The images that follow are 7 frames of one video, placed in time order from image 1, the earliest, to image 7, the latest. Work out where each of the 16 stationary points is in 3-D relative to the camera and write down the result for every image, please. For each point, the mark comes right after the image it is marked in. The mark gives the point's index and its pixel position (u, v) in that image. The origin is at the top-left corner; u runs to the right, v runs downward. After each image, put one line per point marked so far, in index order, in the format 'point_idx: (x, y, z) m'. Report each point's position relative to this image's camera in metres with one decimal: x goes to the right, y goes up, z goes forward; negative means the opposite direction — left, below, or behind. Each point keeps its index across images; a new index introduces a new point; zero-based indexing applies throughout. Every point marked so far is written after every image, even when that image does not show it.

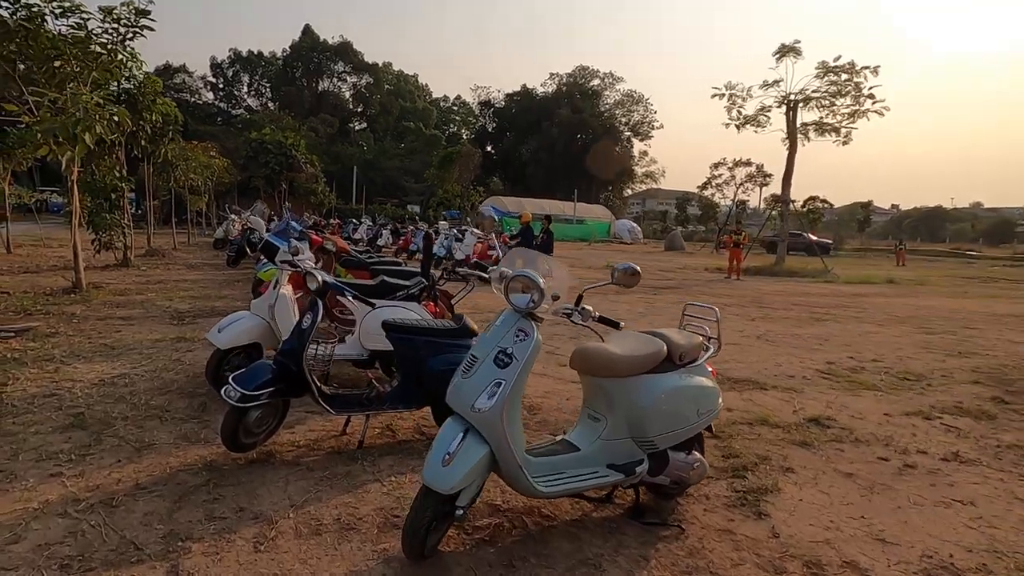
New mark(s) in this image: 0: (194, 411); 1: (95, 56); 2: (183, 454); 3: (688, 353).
0: (-2.5, -1.0, +4.2) m
1: (-6.5, +3.6, +8.4) m
2: (-2.1, -1.1, +3.4) m
3: (+1.0, -0.4, +2.9) m
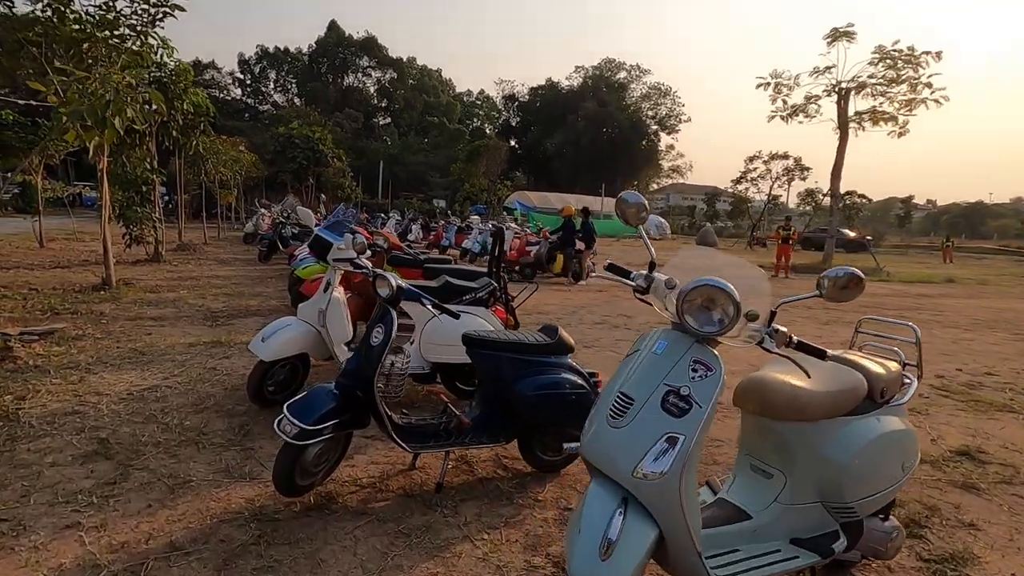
0: (-1.8, -1.0, +3.5) m
1: (-5.7, +3.6, +7.9) m
2: (-1.5, -1.1, +2.8) m
3: (+1.5, -0.4, +2.2) m
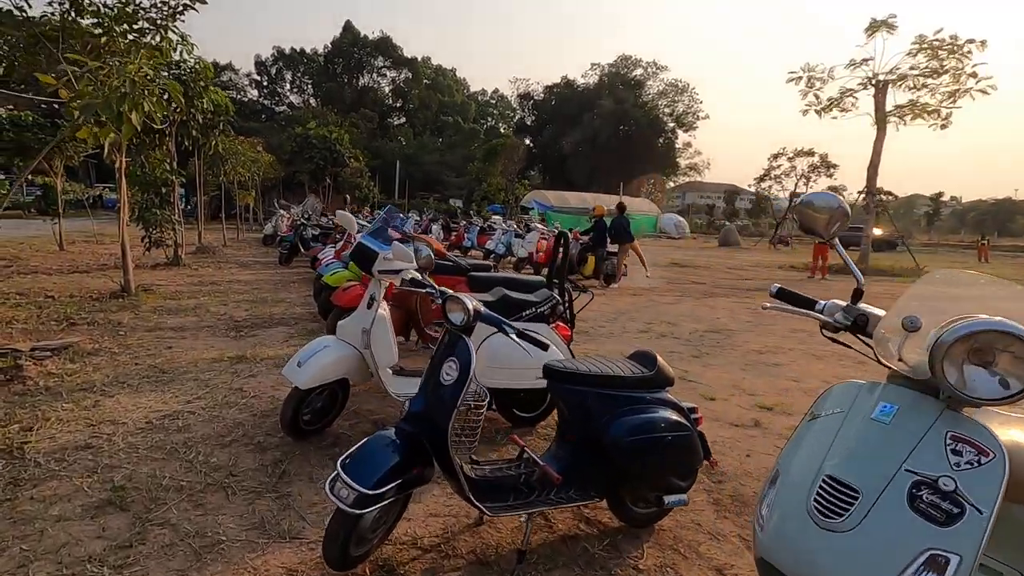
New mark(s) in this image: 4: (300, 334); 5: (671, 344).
0: (-1.4, -1.1, +3.1) m
1: (-5.1, +3.5, +7.5) m
2: (-1.1, -1.2, +2.3) m
3: (+2.0, -0.5, +1.6) m
4: (-2.5, -0.6, +6.4) m
5: (+2.1, -0.7, +7.0) m
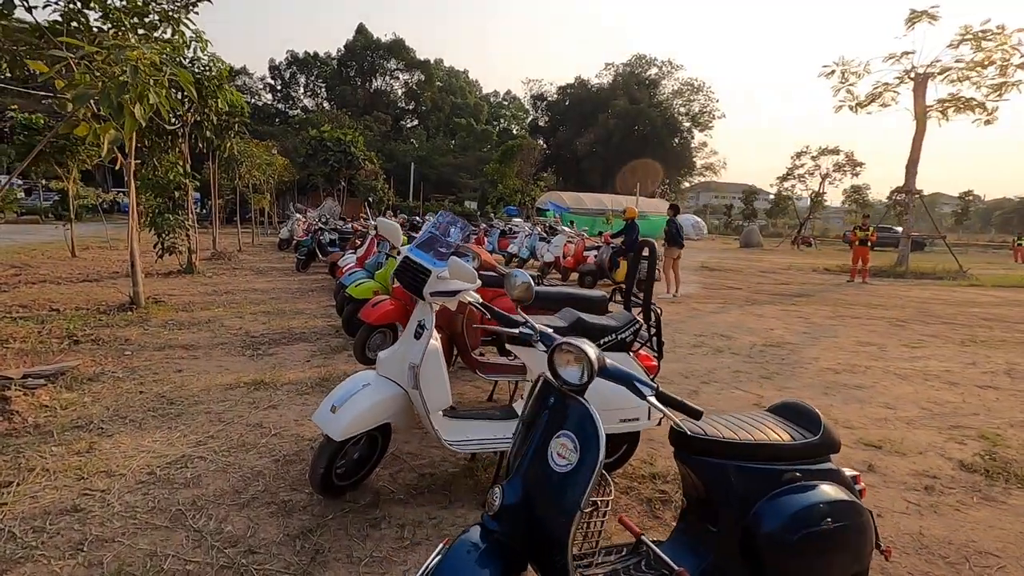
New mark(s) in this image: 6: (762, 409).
0: (-1.0, -1.2, +2.4) m
1: (-4.6, +3.4, +6.9) m
2: (-0.7, -1.3, +1.7) m
3: (+2.3, -0.6, +0.9) m
4: (-2.0, -0.7, +5.8) m
5: (+2.6, -0.9, +6.3) m
6: (+2.2, -1.1, +4.7) m
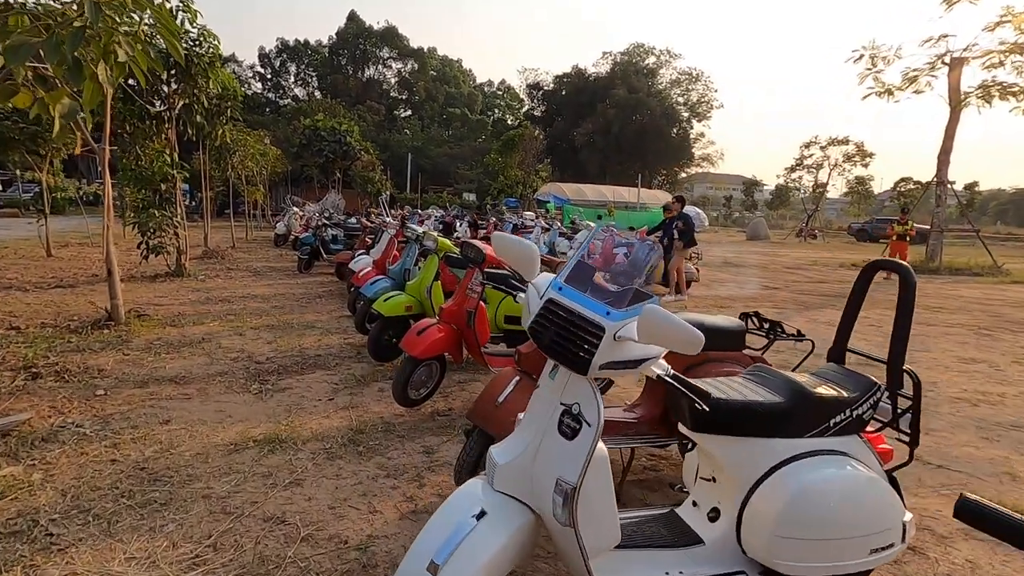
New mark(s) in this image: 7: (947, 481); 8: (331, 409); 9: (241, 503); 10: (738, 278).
0: (-0.3, -1.4, +1.3) m
1: (-4.0, +3.2, +5.7) m
2: (0.0, -1.5, +0.6) m
3: (+3.0, -0.8, -0.2) m
4: (-1.4, -0.8, +4.6) m
5: (+3.2, -1.0, +5.2) m
6: (+2.8, -1.2, +3.7) m
7: (+2.7, -1.2, +3.4) m
8: (-1.4, -0.9, +4.1) m
9: (-1.4, -1.1, +2.8) m
10: (+5.7, +0.2, +13.6) m
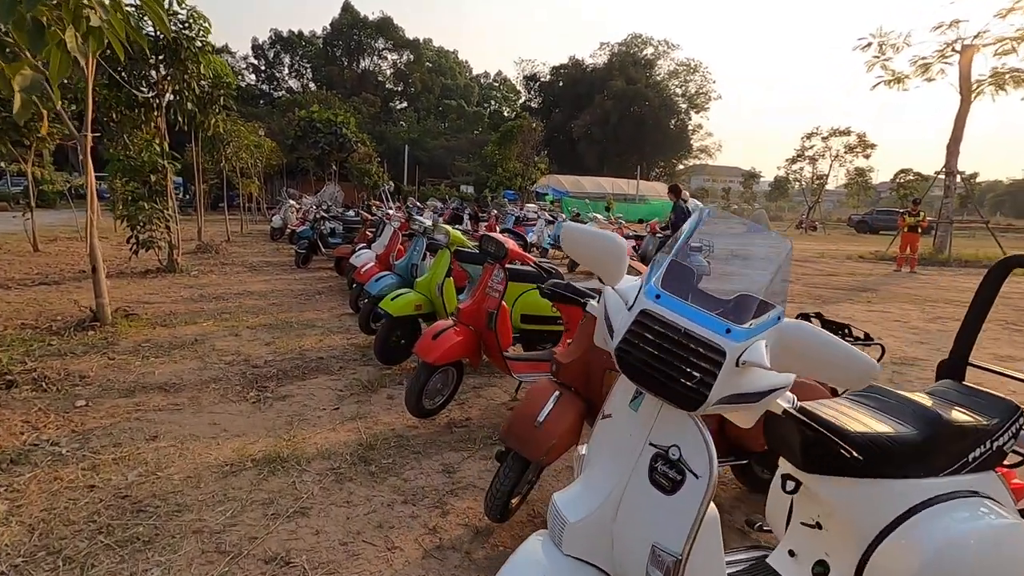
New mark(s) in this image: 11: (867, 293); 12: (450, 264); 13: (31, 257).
0: (-0.1, -1.4, +0.9) m
1: (-3.9, +3.3, +5.2) m
2: (+0.2, -1.5, +0.2) m
3: (+3.2, -0.9, -0.5) m
4: (-1.3, -0.8, +4.3) m
5: (+3.3, -0.9, +4.9) m
6: (+3.0, -1.2, +3.3) m
7: (+2.9, -1.2, +3.1) m
8: (-1.2, -0.9, +3.7) m
9: (-1.2, -1.1, +2.4) m
10: (+5.8, +0.4, +13.3) m
11: (+7.1, -0.1, +10.8) m
12: (-0.6, +0.2, +4.8) m
13: (-9.4, +0.6, +10.6) m
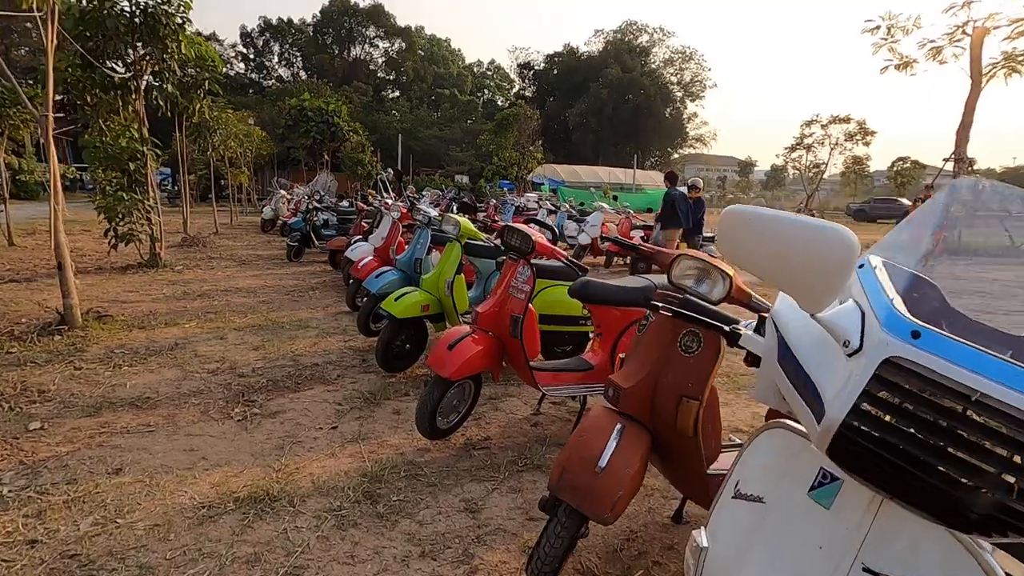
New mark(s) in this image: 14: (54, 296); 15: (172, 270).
0: (+0.1, -1.5, +0.4) m
1: (-3.8, +3.3, +4.6) m
2: (+0.4, -1.6, -0.3) m
3: (+3.4, -0.9, -1.0) m
4: (-1.1, -0.8, +3.7) m
5: (+3.5, -0.9, +4.4) m
6: (+3.2, -1.2, +2.8) m
7: (+3.1, -1.2, +2.6) m
8: (-1.0, -0.9, +3.2) m
9: (-1.1, -1.1, +1.9) m
10: (+5.8, +0.6, +12.8) m
11: (+7.2, +0.1, +10.4) m
12: (-0.4, +0.2, +4.3) m
13: (-9.4, +0.7, +10.0) m
14: (-5.3, -0.1, +6.3) m
15: (-5.5, +0.3, +8.8) m
